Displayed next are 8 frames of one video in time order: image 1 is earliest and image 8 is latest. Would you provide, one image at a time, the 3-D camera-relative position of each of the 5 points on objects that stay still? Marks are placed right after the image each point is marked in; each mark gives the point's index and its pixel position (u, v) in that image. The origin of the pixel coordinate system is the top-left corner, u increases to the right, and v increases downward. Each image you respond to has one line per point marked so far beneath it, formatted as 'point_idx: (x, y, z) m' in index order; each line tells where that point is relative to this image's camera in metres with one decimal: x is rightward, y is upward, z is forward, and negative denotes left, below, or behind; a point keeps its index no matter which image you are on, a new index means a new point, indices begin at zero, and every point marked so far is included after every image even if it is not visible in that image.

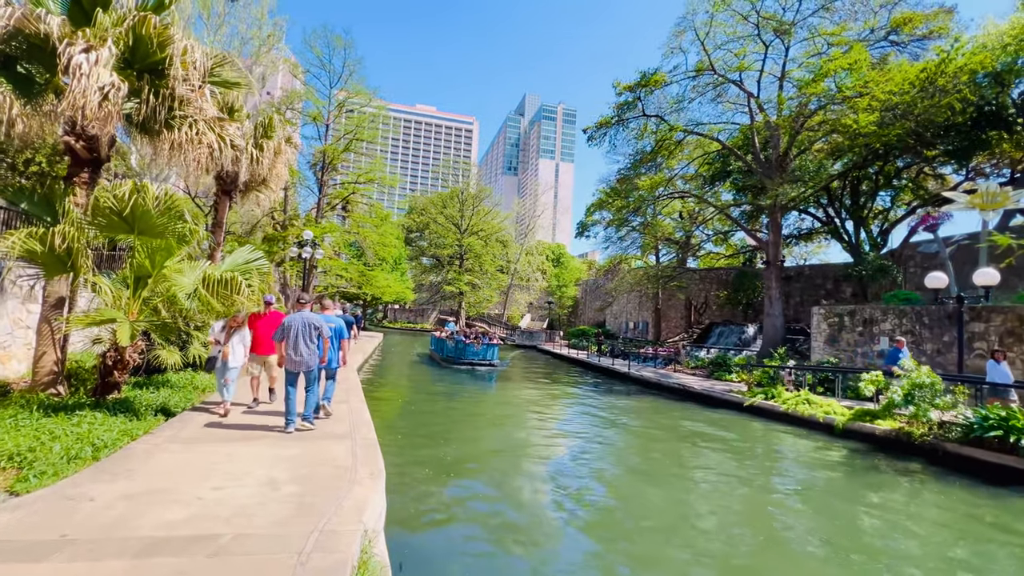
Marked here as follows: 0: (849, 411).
0: (+6.9, -2.5, +10.3) m
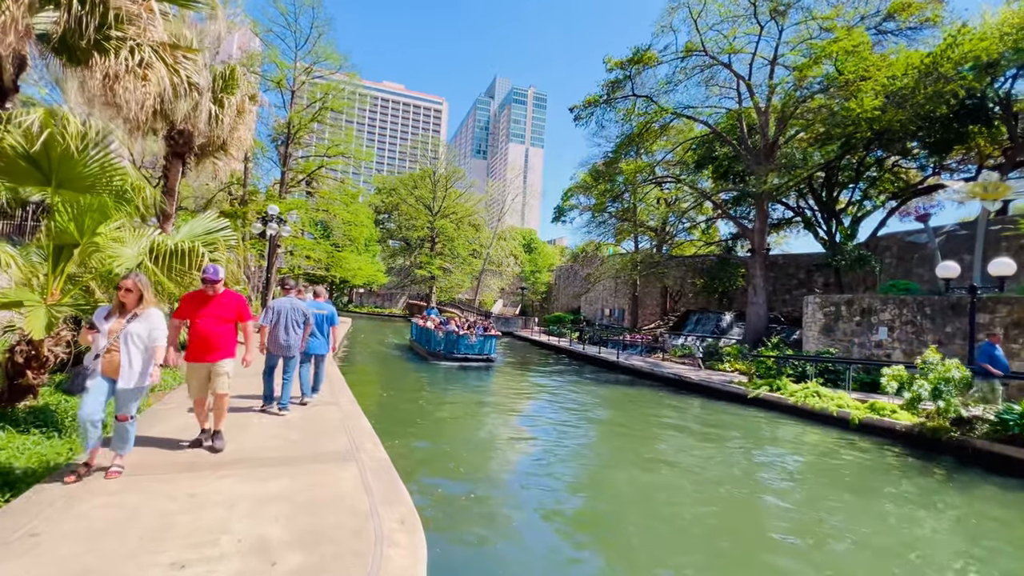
0: (+6.8, -2.2, +9.8) m
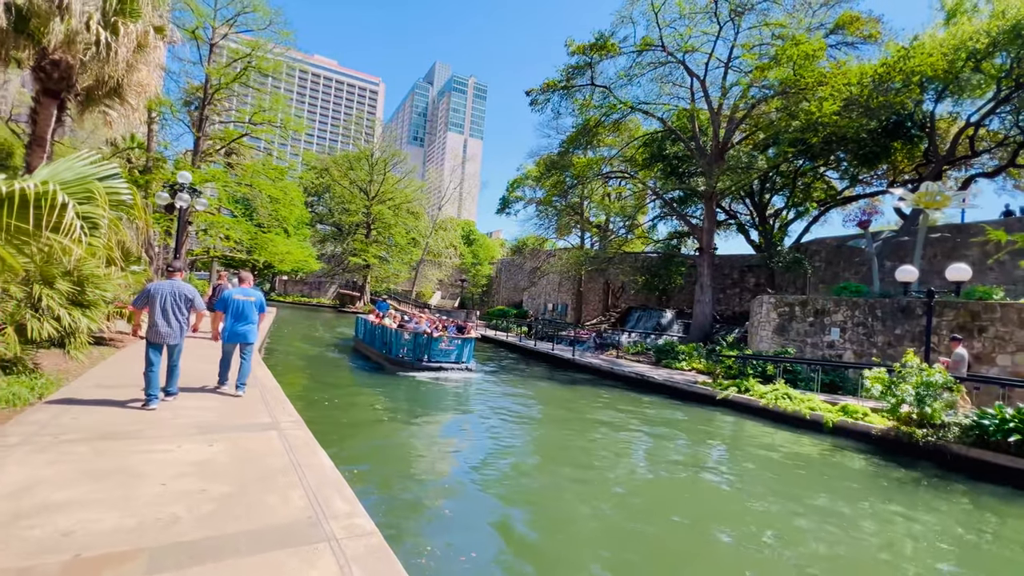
0: (+6.1, -2.3, +9.7) m
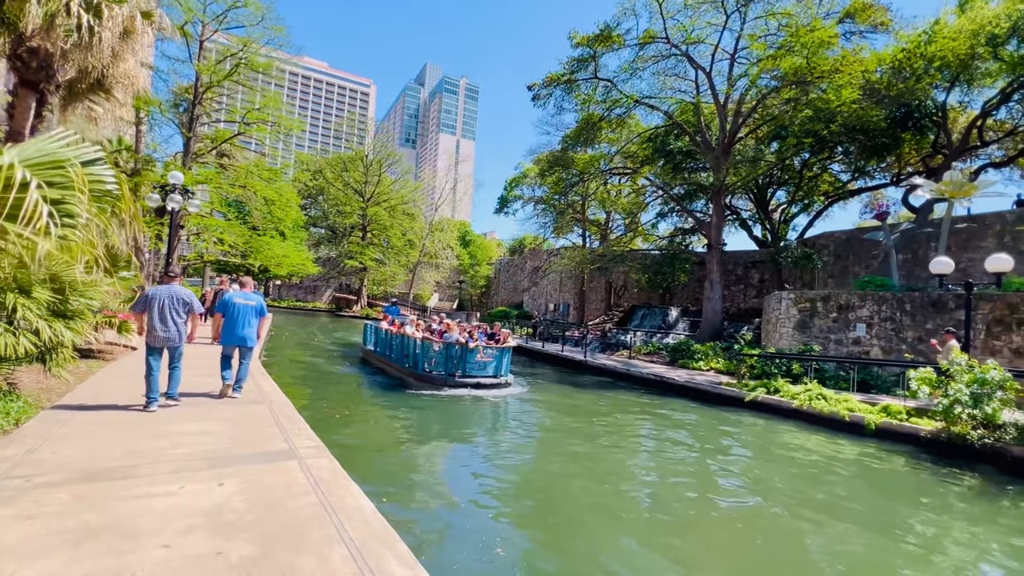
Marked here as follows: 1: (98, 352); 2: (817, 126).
0: (+6.5, -2.1, +9.1) m
1: (-7.0, -1.1, +8.6) m
2: (+10.7, +5.7, +17.9) m
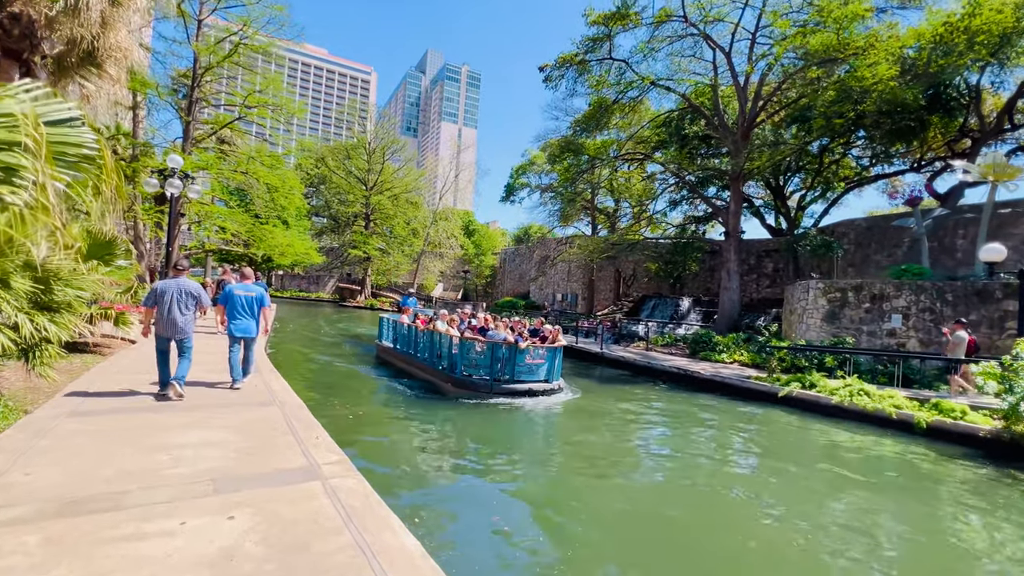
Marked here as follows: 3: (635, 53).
0: (+6.9, -2.0, +8.5) m
1: (-6.6, -0.9, +8.0) m
2: (+11.1, +6.0, +17.1) m
3: (+4.7, +8.9, +19.3) m
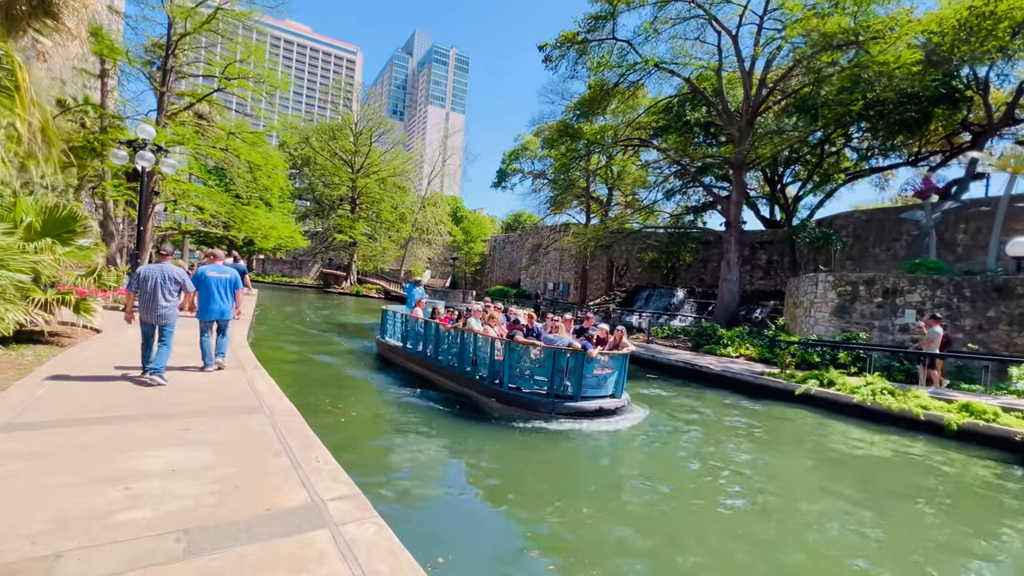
0: (+7.0, -1.9, +8.1) m
1: (-6.4, -0.7, +7.1) m
2: (+11.0, +6.2, +16.6) m
3: (+4.6, +9.3, +18.6) m
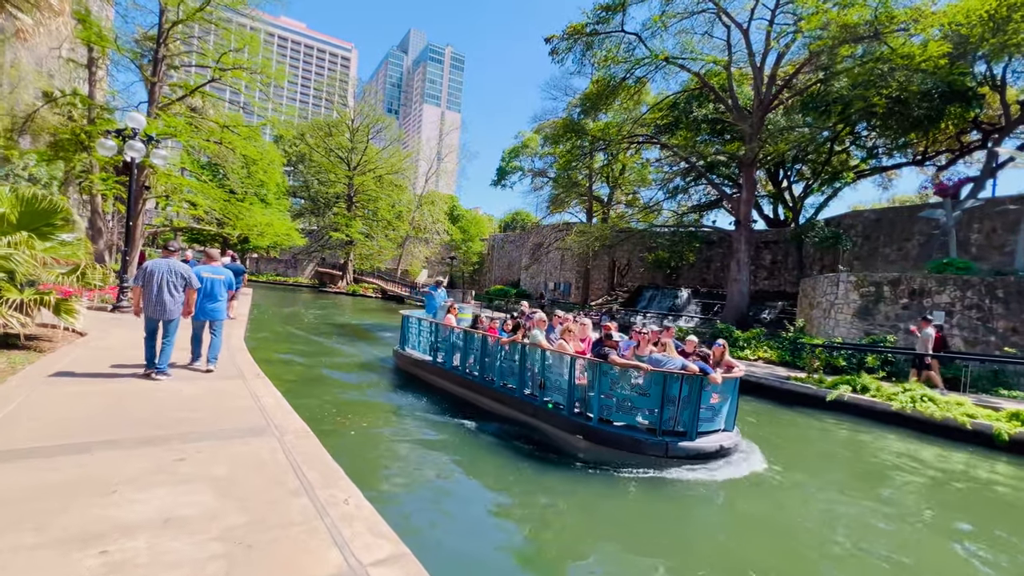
0: (+7.3, -1.9, +7.6) m
1: (-6.1, -0.7, +6.5) m
2: (+11.2, +6.2, +16.2) m
3: (+4.8, +9.3, +18.1) m
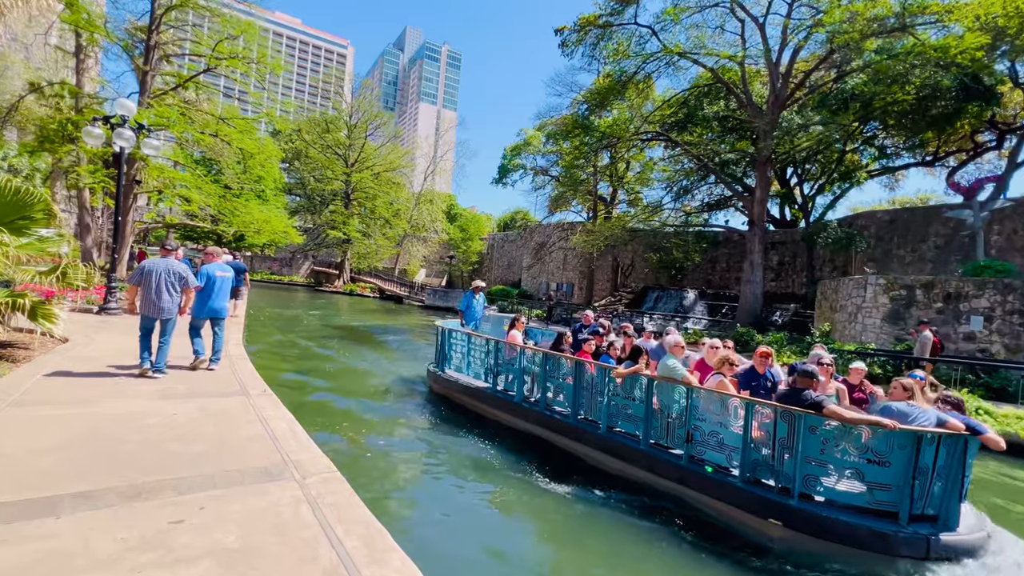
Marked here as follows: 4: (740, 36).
0: (+7.6, -2.0, +7.1) m
1: (-5.8, -0.7, +5.7) m
2: (+11.5, +6.1, +15.7) m
3: (+5.1, +9.2, +17.5) m
4: (+8.2, +9.0, +18.2) m
